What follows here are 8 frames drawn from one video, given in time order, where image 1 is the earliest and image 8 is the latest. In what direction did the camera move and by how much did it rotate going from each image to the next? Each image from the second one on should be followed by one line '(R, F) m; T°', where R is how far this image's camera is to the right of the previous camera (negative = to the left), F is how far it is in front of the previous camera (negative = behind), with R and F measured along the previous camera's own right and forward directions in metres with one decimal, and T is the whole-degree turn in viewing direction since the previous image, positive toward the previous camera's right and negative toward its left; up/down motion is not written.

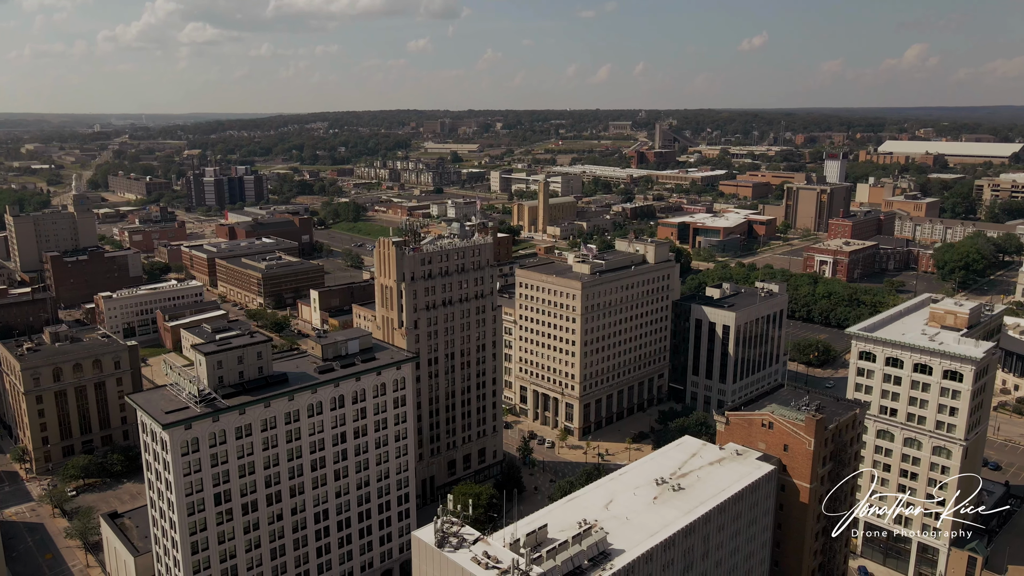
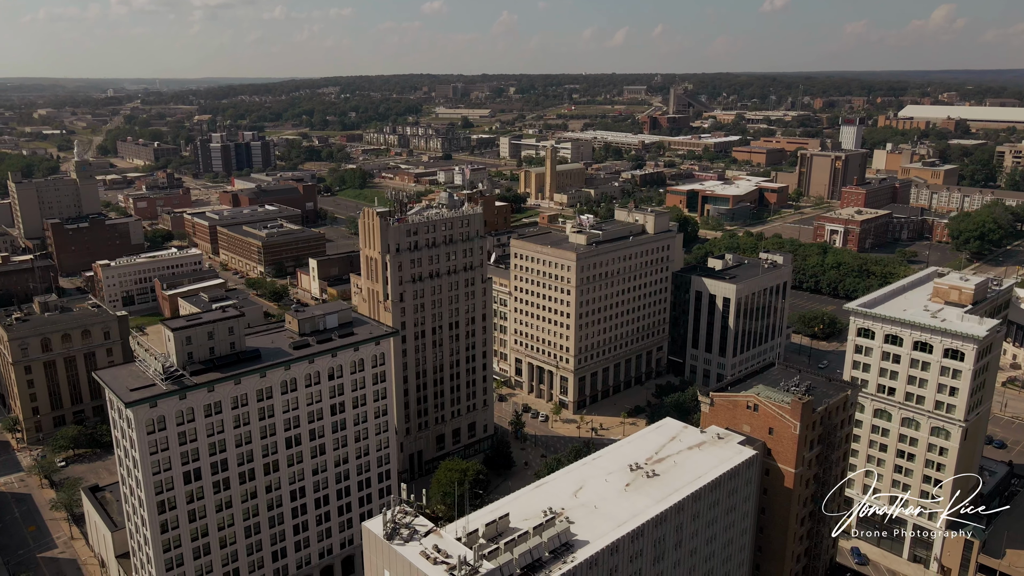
(+4.0, +3.4) m; -1°
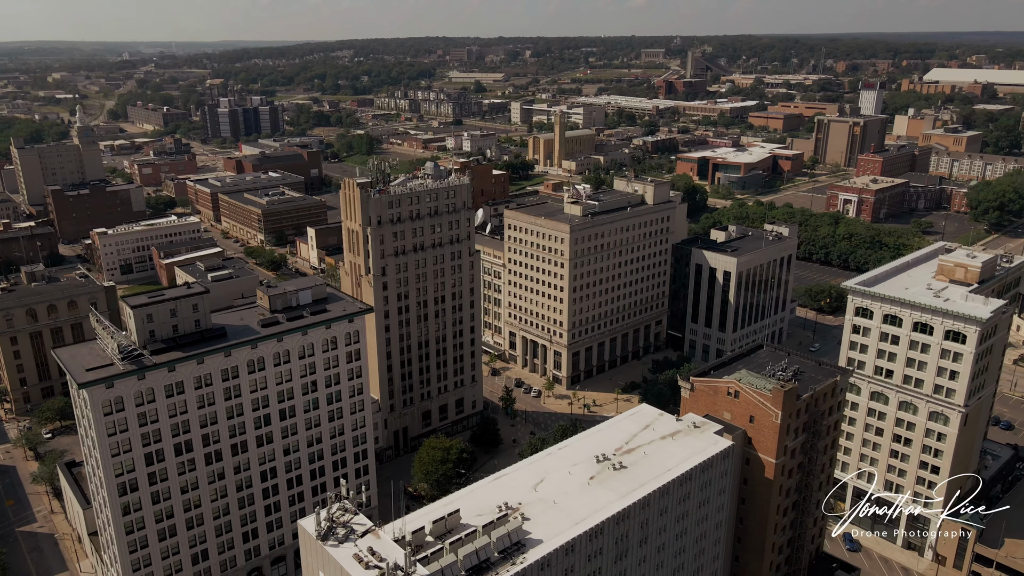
(+4.6, +3.9) m; -1°
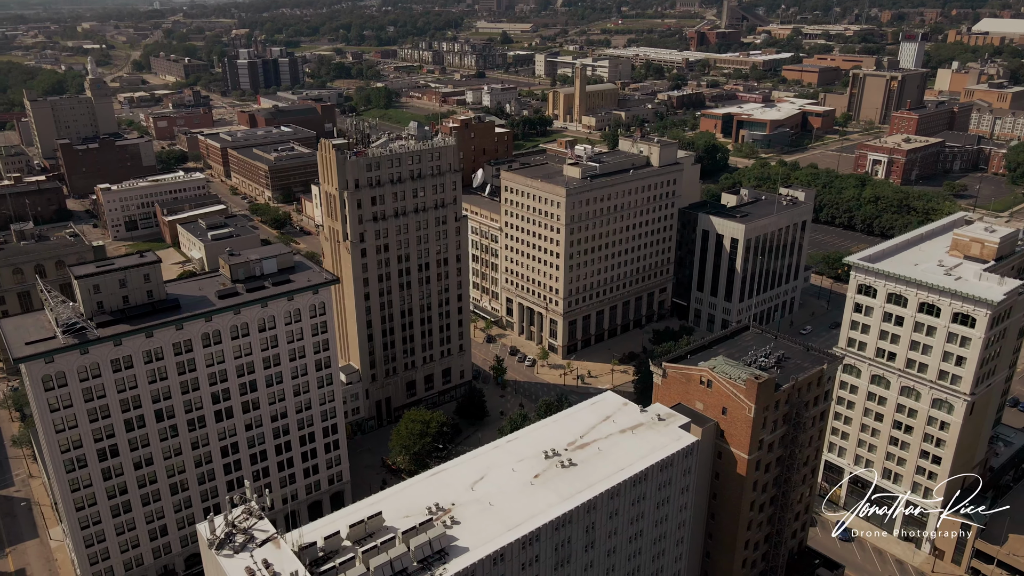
(+6.6, +5.5) m; -2°
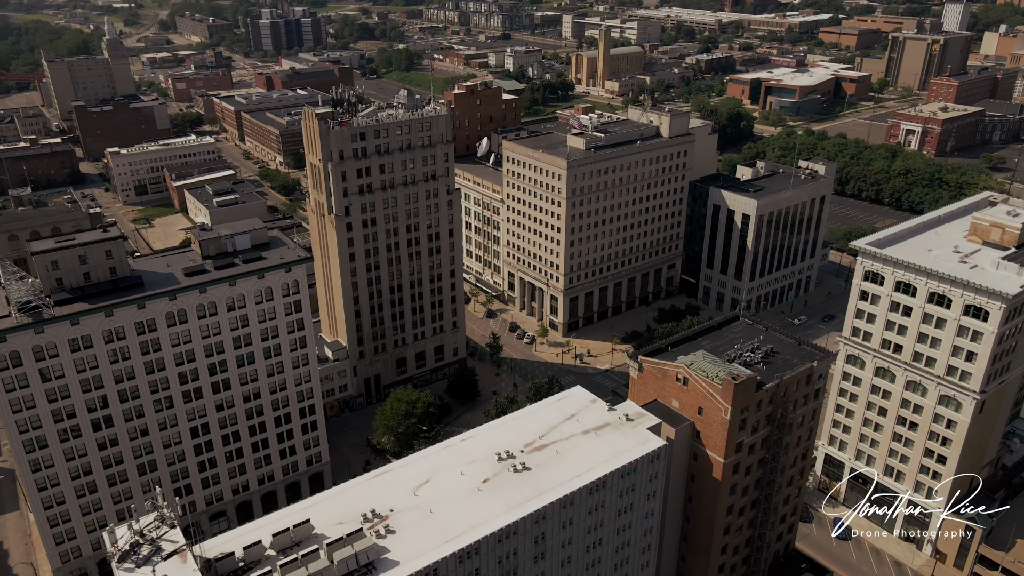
(+5.5, +4.4) m; -2°
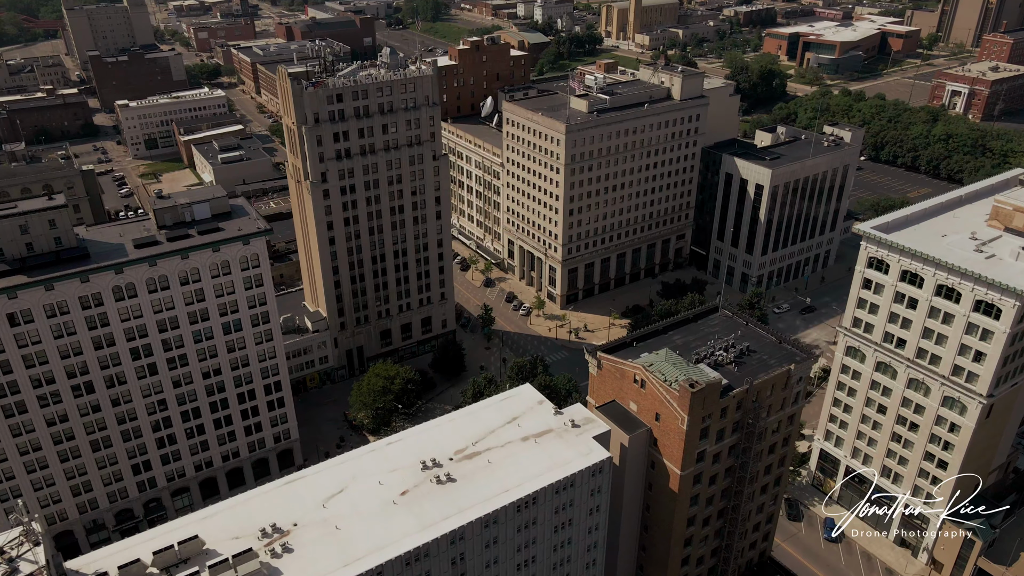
(+7.0, +5.7) m; -3°
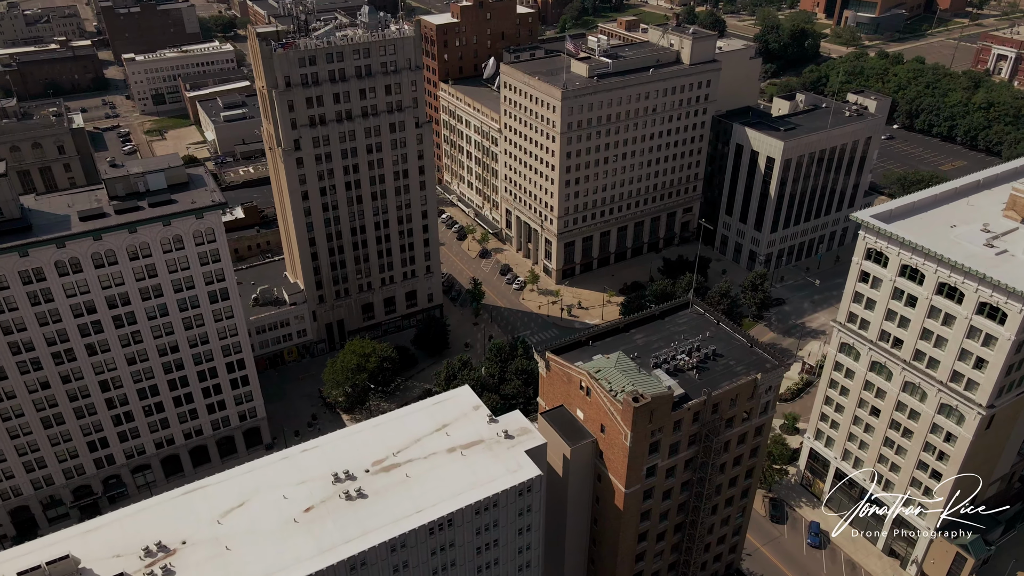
(+6.6, +5.2) m; -3°
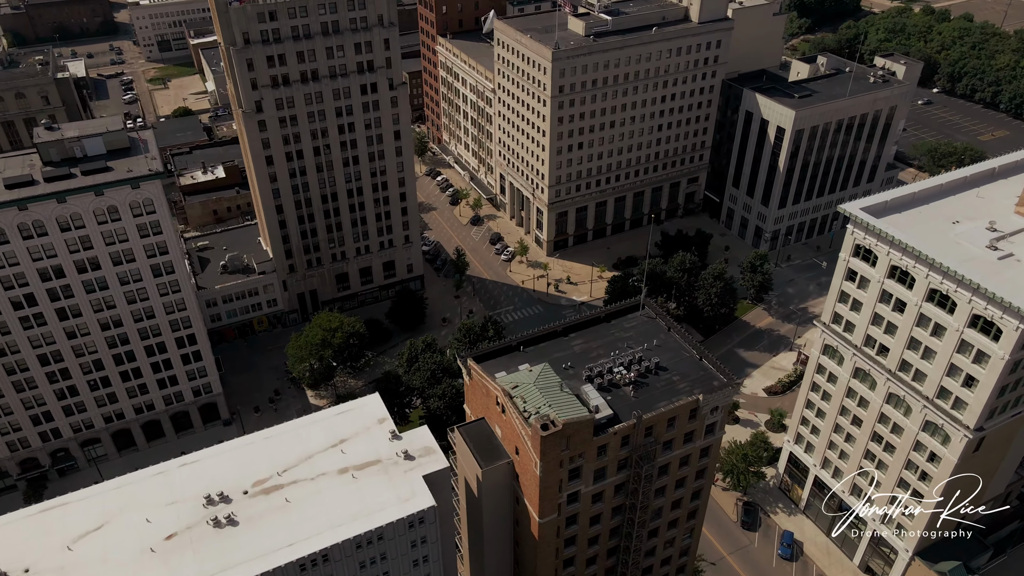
(+7.7, +5.9) m; -3°
